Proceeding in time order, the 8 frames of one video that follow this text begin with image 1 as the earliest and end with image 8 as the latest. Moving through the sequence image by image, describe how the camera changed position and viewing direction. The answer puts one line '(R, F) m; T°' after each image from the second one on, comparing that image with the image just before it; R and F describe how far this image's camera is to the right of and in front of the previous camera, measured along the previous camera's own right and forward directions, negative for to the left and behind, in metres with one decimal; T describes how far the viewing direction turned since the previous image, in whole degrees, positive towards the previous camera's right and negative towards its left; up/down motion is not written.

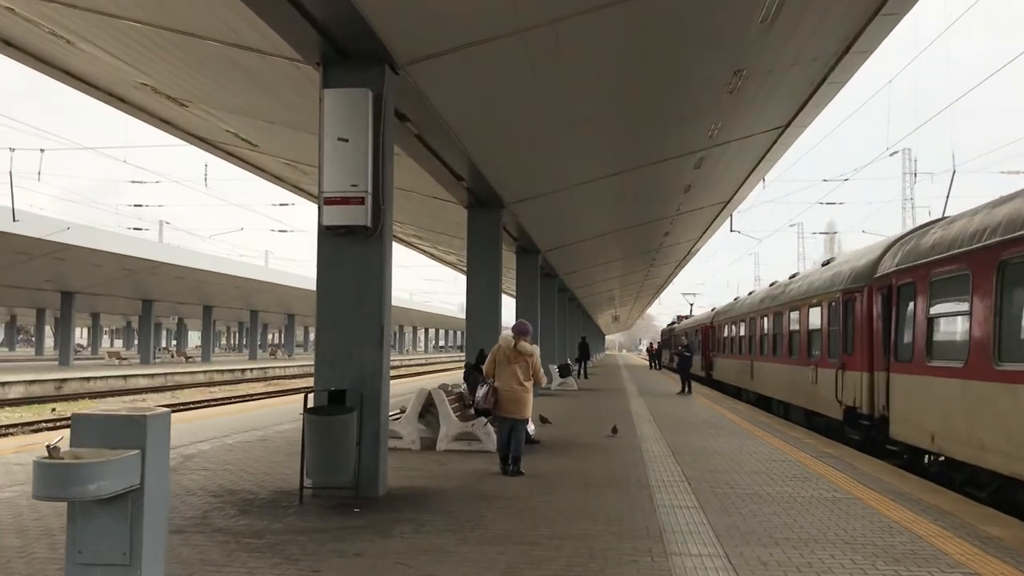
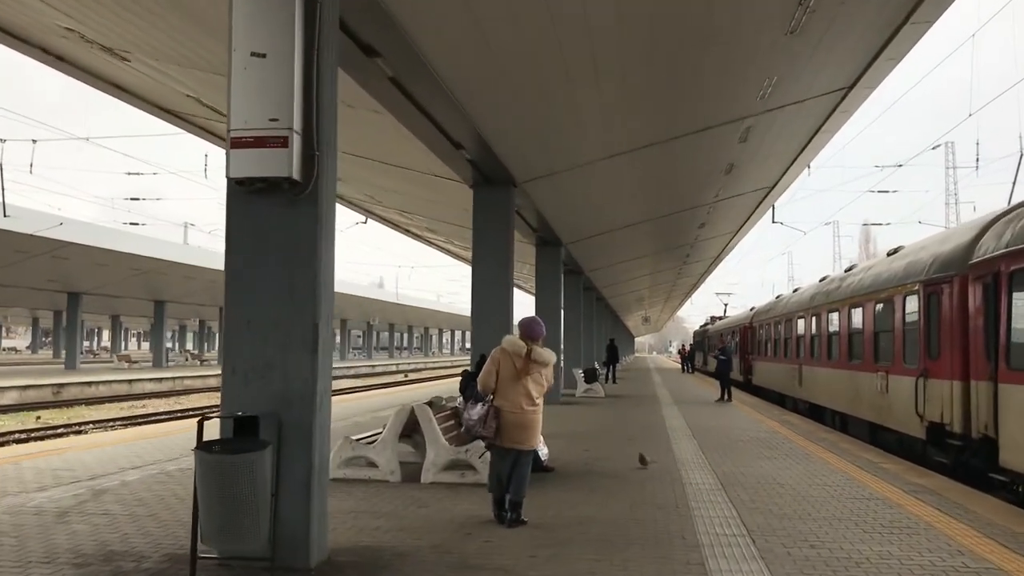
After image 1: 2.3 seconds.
(+0.2, +2.1) m; -2°
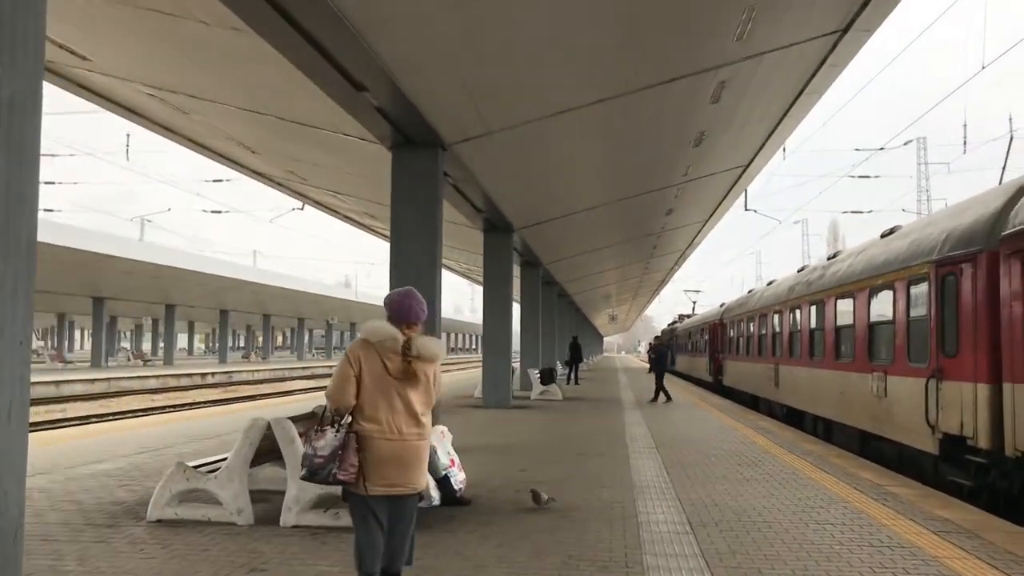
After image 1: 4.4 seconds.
(+0.4, +2.1) m; +2°
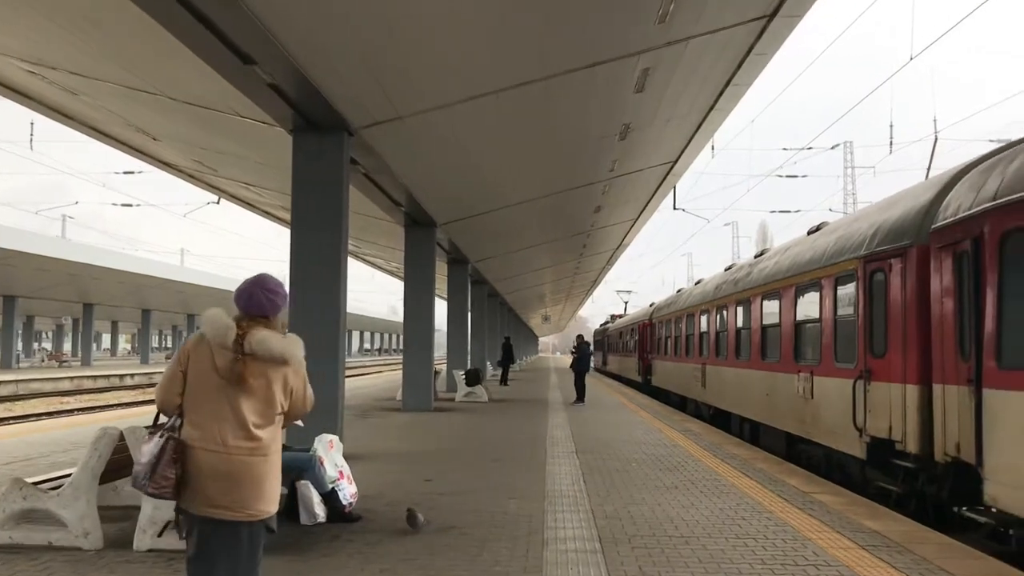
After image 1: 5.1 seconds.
(+0.2, +0.6) m; +4°
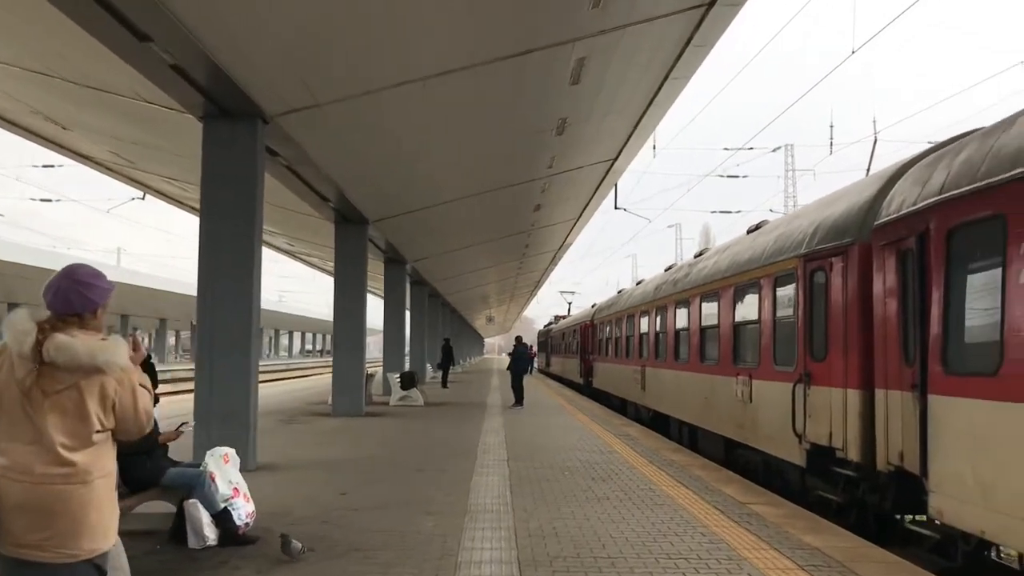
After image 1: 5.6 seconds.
(+0.2, +0.5) m; +3°
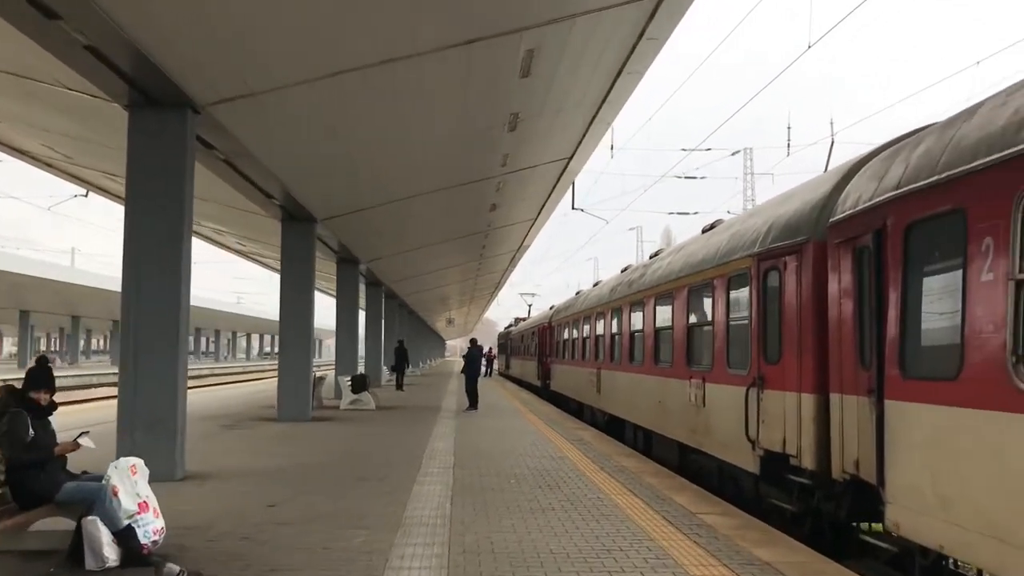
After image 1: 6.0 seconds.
(+0.2, +0.4) m; +2°
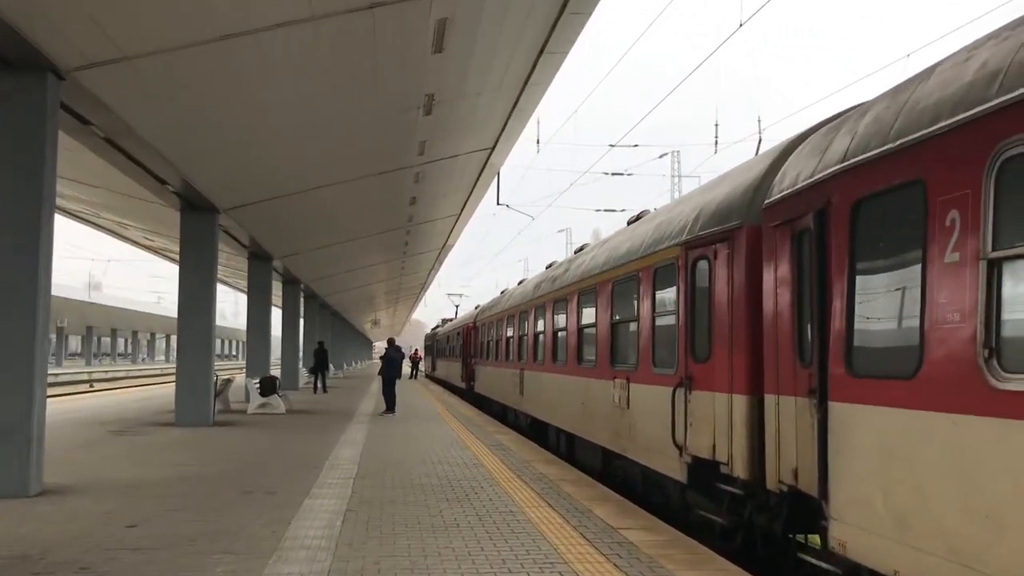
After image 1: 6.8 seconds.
(+0.2, +0.8) m; +4°
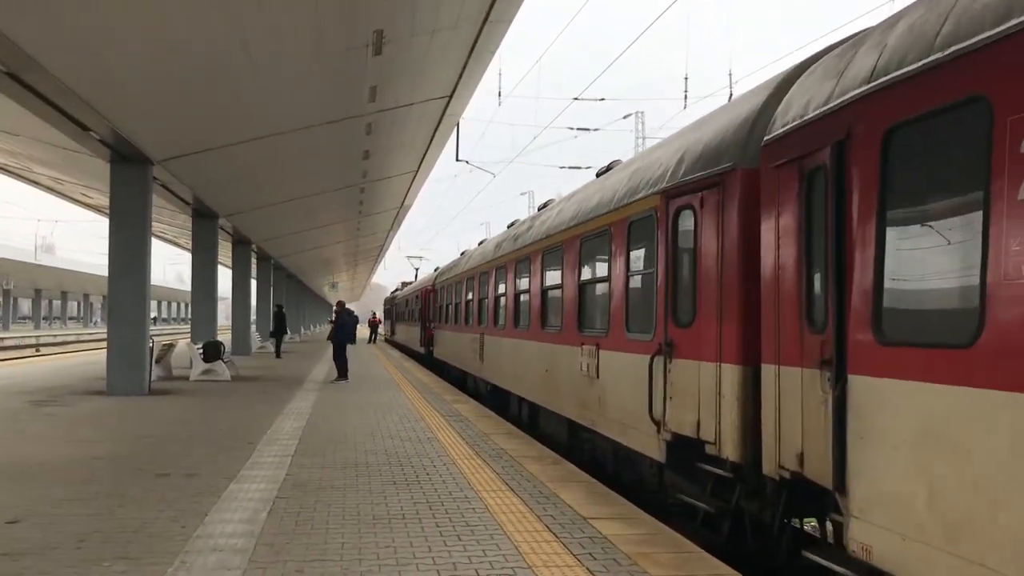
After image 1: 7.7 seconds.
(0.0, +0.9) m; +2°
